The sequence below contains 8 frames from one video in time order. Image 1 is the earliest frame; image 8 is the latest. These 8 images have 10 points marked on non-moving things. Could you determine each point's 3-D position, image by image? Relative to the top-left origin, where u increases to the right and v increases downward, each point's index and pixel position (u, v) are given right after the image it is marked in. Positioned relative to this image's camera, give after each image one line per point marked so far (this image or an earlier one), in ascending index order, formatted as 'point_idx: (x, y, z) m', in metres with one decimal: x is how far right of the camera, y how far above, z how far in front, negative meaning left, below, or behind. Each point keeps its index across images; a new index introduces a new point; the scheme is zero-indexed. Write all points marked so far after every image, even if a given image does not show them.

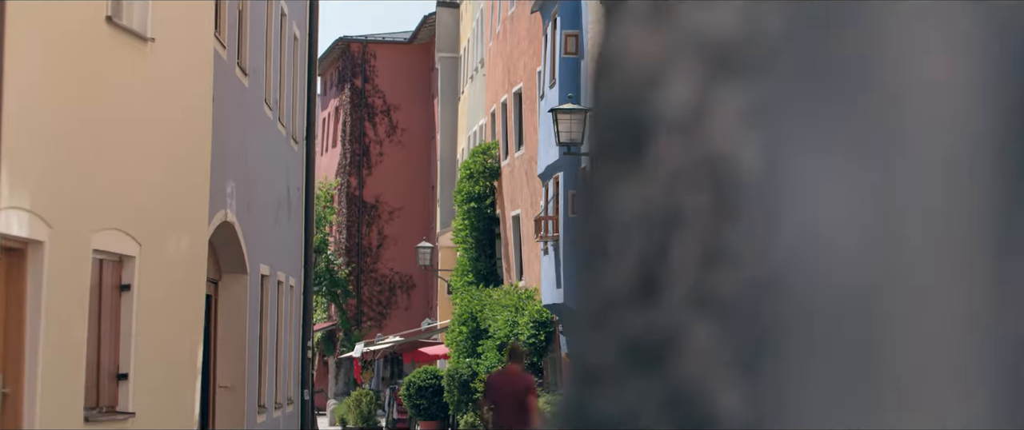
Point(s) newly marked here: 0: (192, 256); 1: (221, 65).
0: (-2.1, -0.3, +10.3) m
1: (-2.0, +1.0, +11.0) m
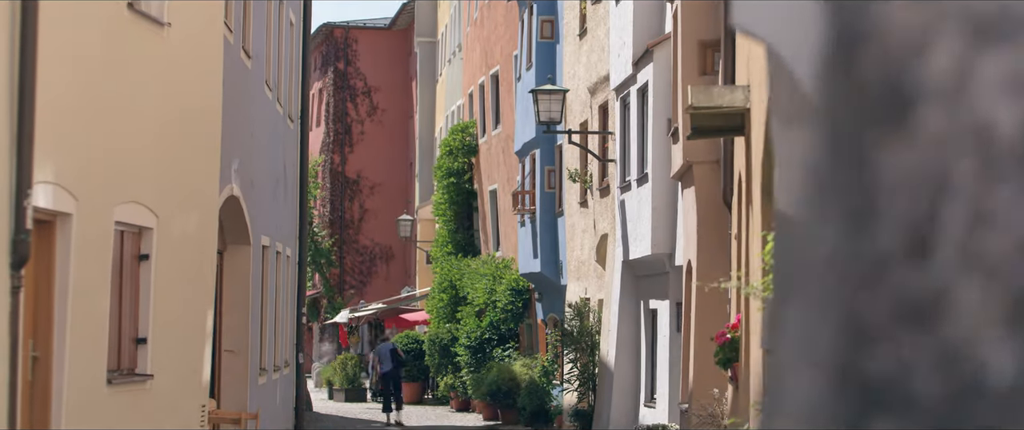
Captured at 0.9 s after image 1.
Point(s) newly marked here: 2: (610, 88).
0: (-2.3, -0.1, +11.1) m
1: (-2.2, +1.2, +11.9) m
2: (+1.2, +1.6, +19.0) m
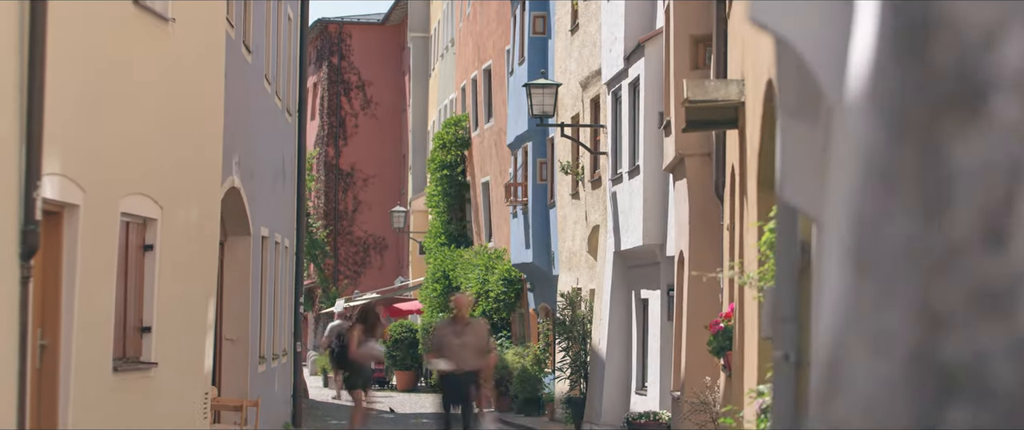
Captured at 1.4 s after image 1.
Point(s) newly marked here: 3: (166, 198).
0: (-2.3, 0.0, +11.4) m
1: (-2.2, +1.3, +12.1) m
2: (+1.1, +1.7, +19.3) m
3: (-2.4, +0.1, +10.7) m
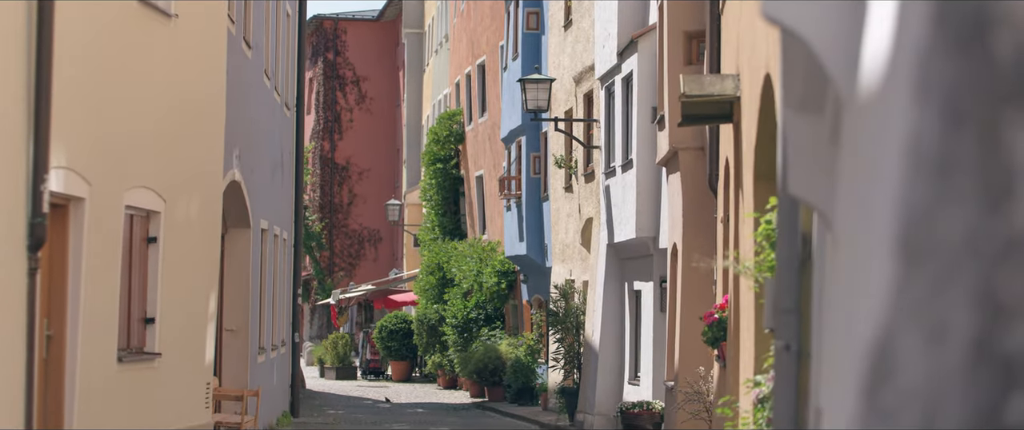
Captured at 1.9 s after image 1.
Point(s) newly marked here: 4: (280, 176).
0: (-2.3, 0.0, +11.7) m
1: (-2.3, +1.4, +12.4) m
2: (+1.1, +1.7, +19.6) m
3: (-2.4, +0.2, +10.9) m
4: (-2.4, +0.4, +15.6) m
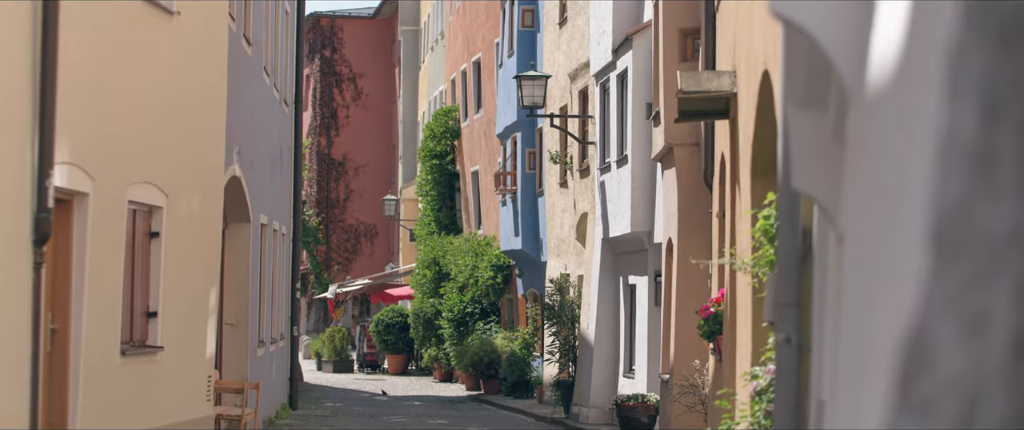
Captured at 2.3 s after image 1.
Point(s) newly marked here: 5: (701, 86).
0: (-2.4, +0.1, +11.9) m
1: (-2.3, +1.4, +12.6) m
2: (+1.0, +1.8, +19.7) m
3: (-2.5, +0.2, +11.1) m
4: (-2.4, +0.4, +15.8) m
5: (+1.3, +0.9, +11.0) m
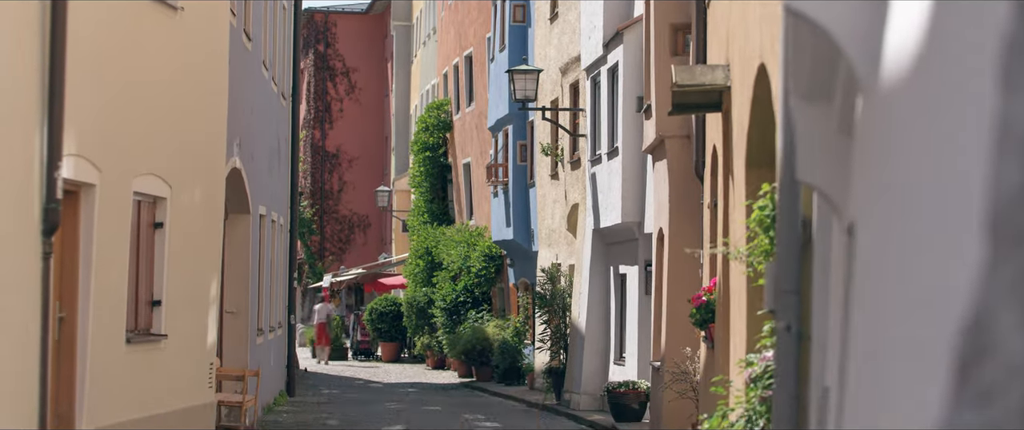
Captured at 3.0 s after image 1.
0: (-2.4, +0.1, +12.2) m
1: (-2.3, +1.5, +12.9) m
2: (+0.9, +1.9, +20.1) m
3: (-2.5, +0.3, +11.4) m
4: (-2.5, +0.5, +16.2) m
5: (+1.3, +1.0, +11.3) m
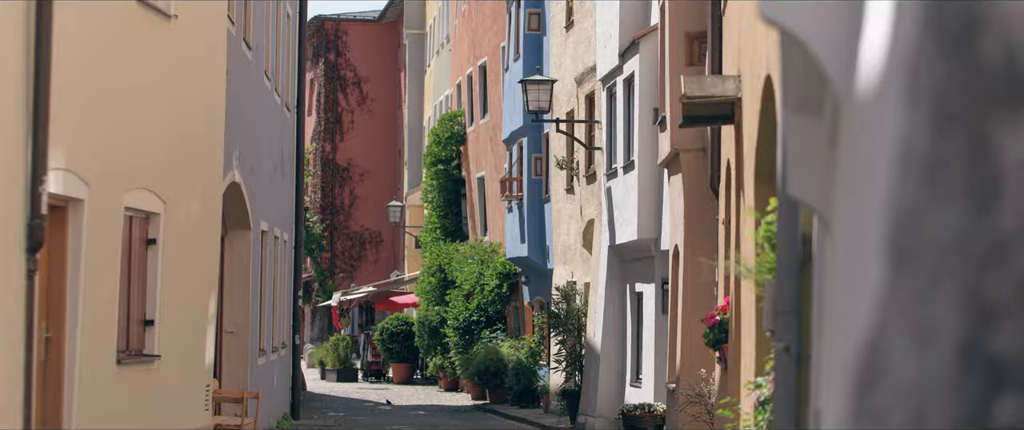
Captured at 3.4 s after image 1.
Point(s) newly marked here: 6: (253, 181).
0: (-2.3, 0.0, +11.6) m
1: (-2.2, +1.4, +12.3) m
2: (+1.1, +1.7, +19.5) m
3: (-2.4, +0.2, +10.9) m
4: (-2.4, +0.4, +15.6) m
5: (+1.3, +0.9, +10.7) m
6: (-2.3, +0.3, +13.5) m
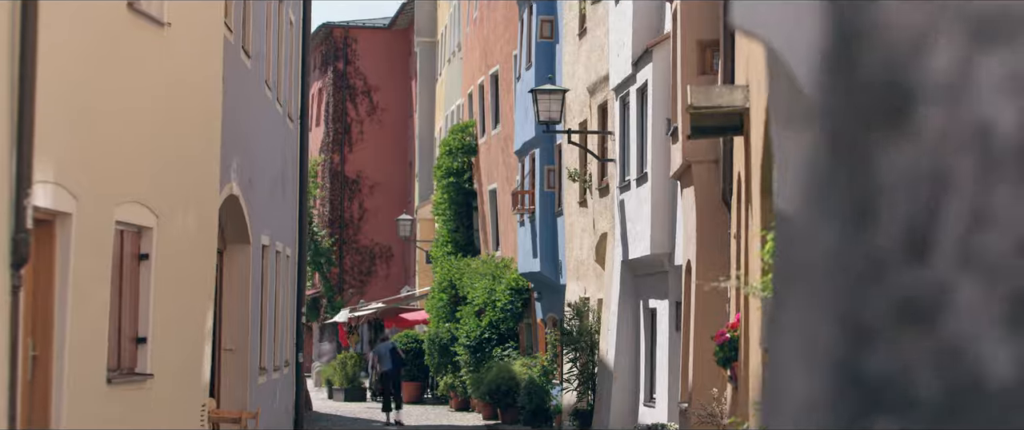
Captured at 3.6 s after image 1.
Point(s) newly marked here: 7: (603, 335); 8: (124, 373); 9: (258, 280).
0: (-2.3, -0.1, +11.1) m
1: (-2.2, +1.2, +11.9) m
2: (+1.2, +1.6, +19.0) m
3: (-2.4, +0.1, +10.4) m
4: (-2.2, +0.2, +15.1) m
5: (+1.4, +0.8, +10.2) m
6: (-2.2, +0.2, +13.0) m
7: (+1.2, -1.5, +19.7) m
8: (-2.5, -1.0, +10.0) m
9: (-2.3, -0.6, +14.2) m
